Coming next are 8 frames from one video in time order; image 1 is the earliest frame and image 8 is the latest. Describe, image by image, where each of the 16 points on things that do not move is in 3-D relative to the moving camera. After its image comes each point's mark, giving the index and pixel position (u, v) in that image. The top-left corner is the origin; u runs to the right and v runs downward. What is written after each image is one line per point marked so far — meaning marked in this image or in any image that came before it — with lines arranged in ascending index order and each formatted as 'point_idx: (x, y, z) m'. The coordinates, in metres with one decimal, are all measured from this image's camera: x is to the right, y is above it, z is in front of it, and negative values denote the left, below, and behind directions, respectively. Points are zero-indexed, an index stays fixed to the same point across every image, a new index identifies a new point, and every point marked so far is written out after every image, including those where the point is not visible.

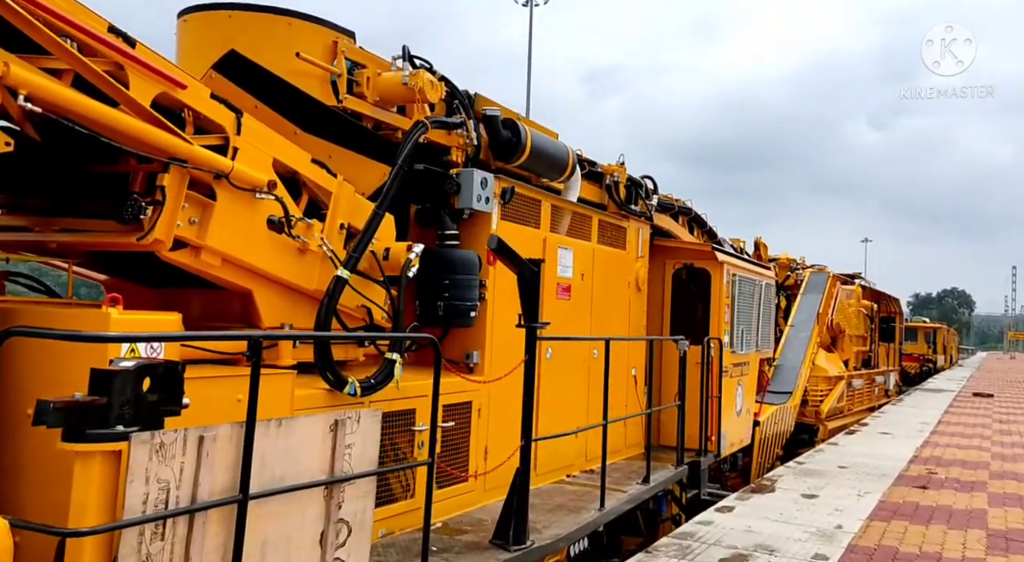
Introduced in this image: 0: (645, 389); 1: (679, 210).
0: (+1.1, -0.9, +7.9) m
1: (+1.7, +0.7, +9.5) m
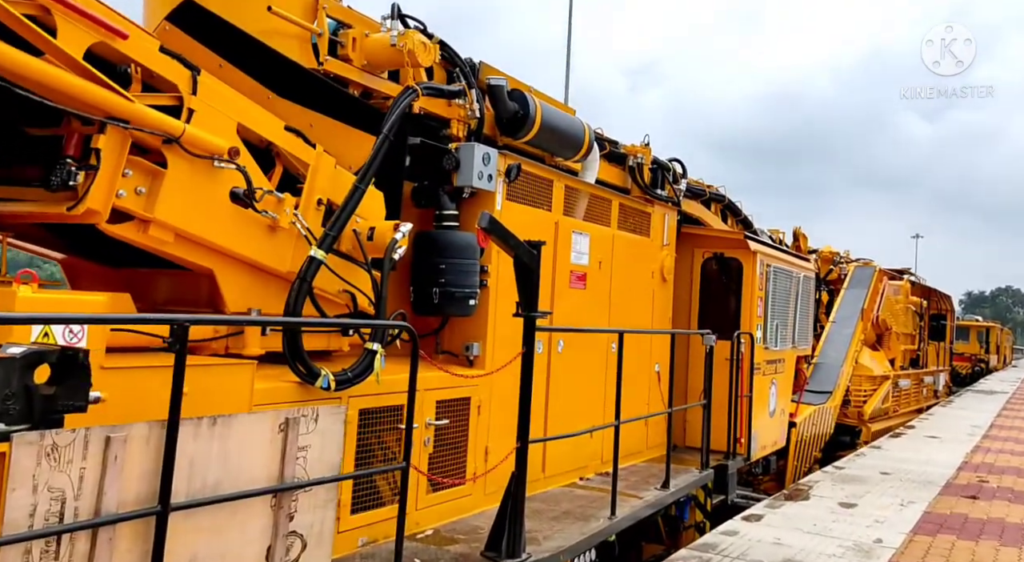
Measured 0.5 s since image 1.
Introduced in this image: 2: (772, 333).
0: (+1.3, -0.8, +7.5) m
1: (+1.9, +0.8, +9.0) m
2: (+2.3, -0.5, +8.2) m
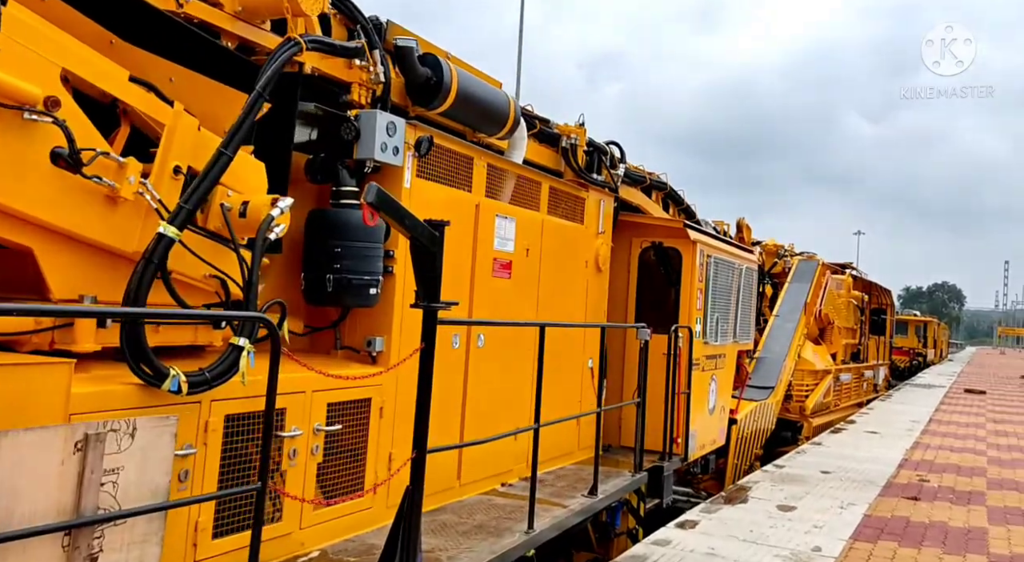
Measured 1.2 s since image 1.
0: (+0.7, -0.8, +7.0) m
1: (+1.3, +0.9, +8.5) m
2: (+1.7, -0.4, +7.8) m
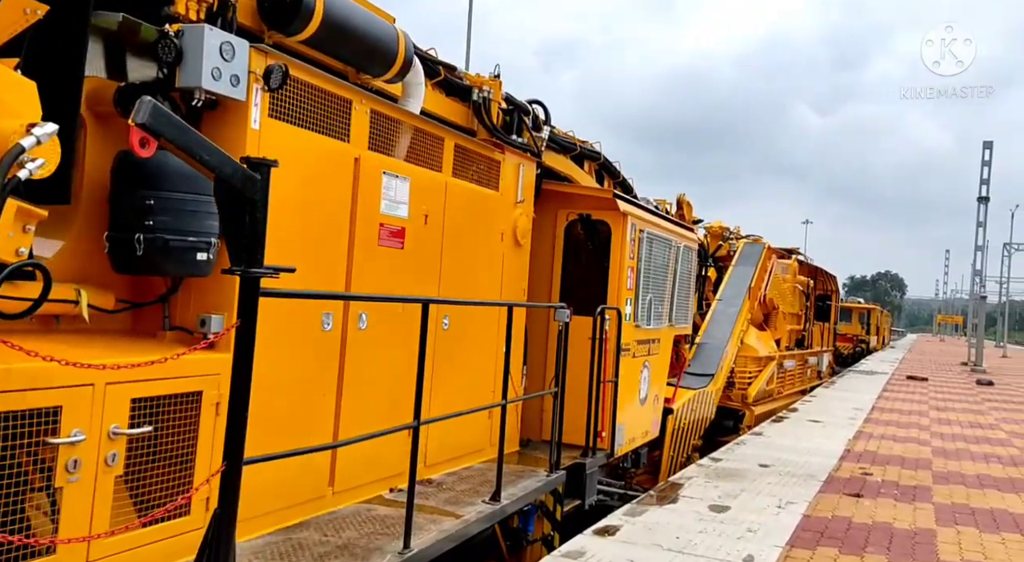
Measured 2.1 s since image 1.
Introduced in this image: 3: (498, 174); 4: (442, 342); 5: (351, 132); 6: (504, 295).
0: (+0.1, -0.6, +6.2) m
1: (+0.6, +1.1, +7.8) m
2: (+1.0, -0.2, +7.1) m
3: (-0.1, +0.7, +5.9) m
4: (-0.4, -0.3, +5.2) m
5: (-0.7, +0.7, +4.2) m
6: (-0.1, -0.1, +6.1) m
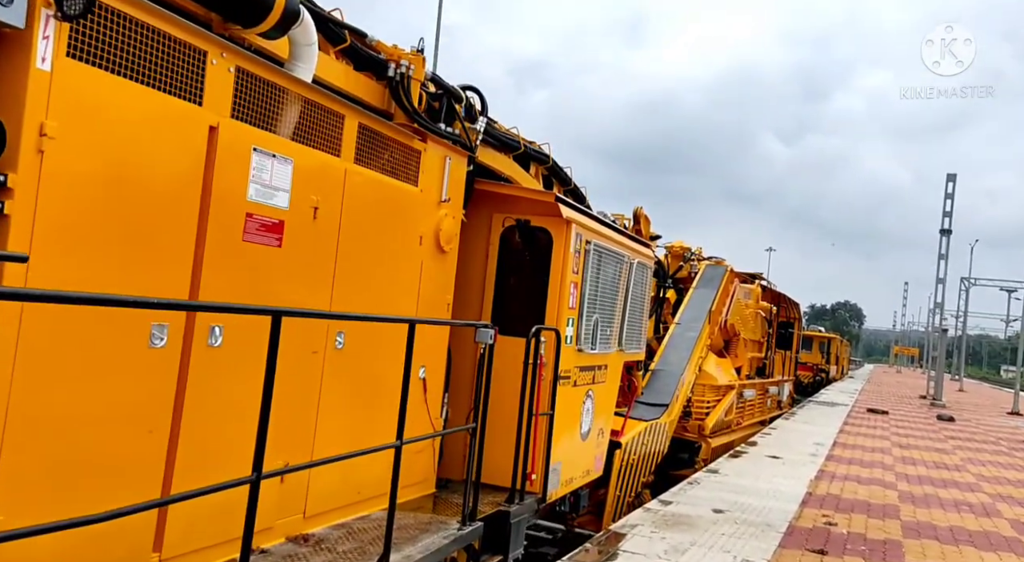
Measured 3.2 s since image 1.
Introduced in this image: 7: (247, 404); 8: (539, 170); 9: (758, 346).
0: (-0.4, -0.7, +5.3) m
1: (+0.1, +1.0, +6.9) m
2: (+0.5, -0.3, +6.2) m
3: (-0.5, +0.6, +5.0) m
4: (-0.8, -0.4, +4.2) m
5: (-1.1, +0.7, +3.3) m
6: (-0.5, -0.2, +5.1) m
7: (-1.0, -0.5, +3.6) m
8: (+0.2, +0.9, +7.2) m
9: (+4.2, -1.1, +15.8) m
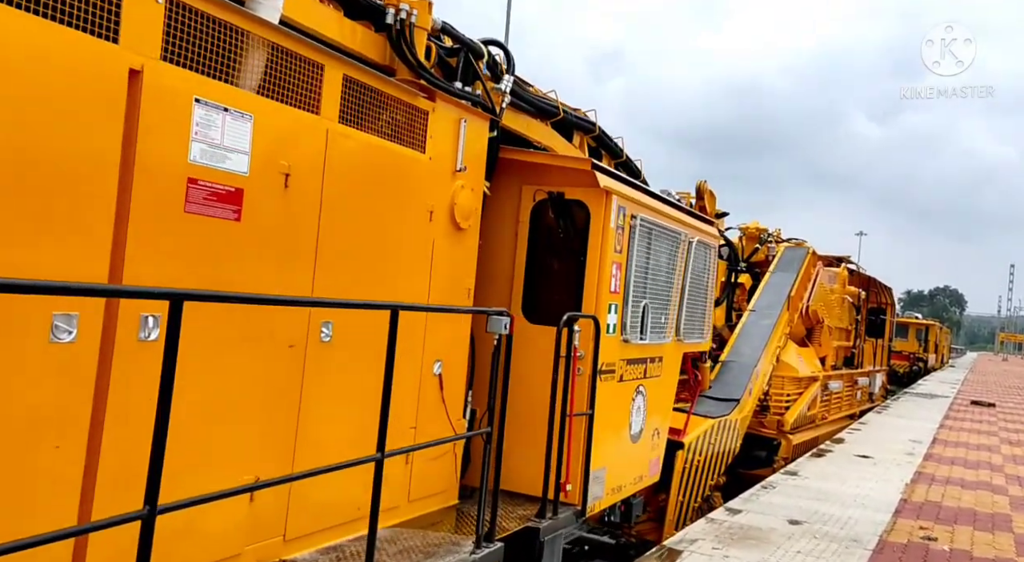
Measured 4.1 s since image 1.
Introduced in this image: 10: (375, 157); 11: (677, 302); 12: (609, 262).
0: (-0.3, -0.6, +4.6) m
1: (+0.4, +1.1, +6.2) m
2: (+0.7, -0.2, +5.5) m
3: (-0.4, +0.7, +4.3) m
4: (-0.8, -0.3, +3.6) m
5: (-1.1, +0.7, +2.7) m
6: (-0.4, -0.1, +4.5) m
7: (-1.0, -0.4, +3.0) m
8: (+0.5, +1.0, +6.5) m
9: (+5.3, -0.8, +14.7) m
10: (-0.6, +0.5, +3.9) m
11: (+1.1, -0.1, +6.3) m
12: (+0.5, +0.1, +5.0) m
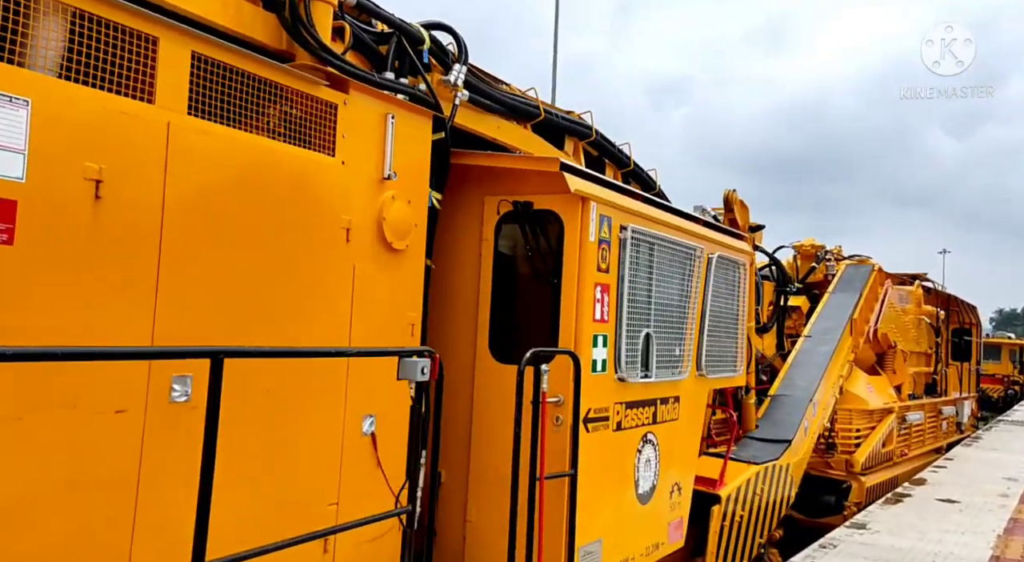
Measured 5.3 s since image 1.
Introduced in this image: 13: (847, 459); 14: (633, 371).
0: (-0.4, -0.7, +3.7) m
1: (+0.3, +0.9, +5.2) m
2: (+0.6, -0.3, +4.5) m
3: (-0.7, +0.6, +3.5) m
4: (-1.0, -0.4, +2.7) m
5: (-1.5, +0.6, +1.9) m
6: (-0.6, -0.2, +3.6) m
7: (-1.3, -0.5, +2.1) m
8: (+0.4, +0.8, +5.6) m
9: (+5.9, -1.1, +13.3) m
10: (-0.9, +0.4, +3.1) m
11: (+1.0, -0.3, +5.2) m
12: (+0.4, 0.0, +4.1) m
13: (+3.4, -1.8, +9.6) m
14: (+0.6, -0.4, +4.5) m
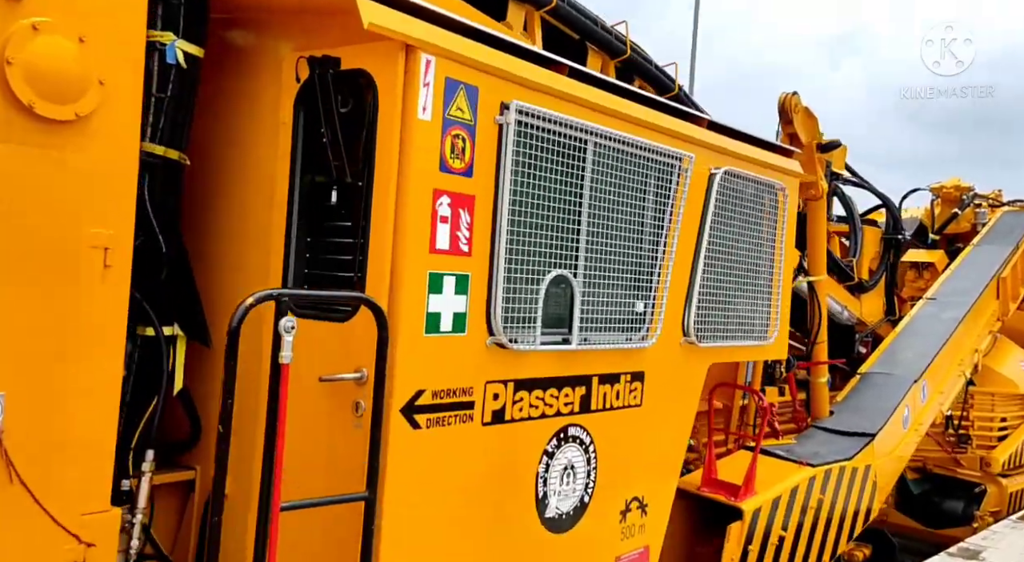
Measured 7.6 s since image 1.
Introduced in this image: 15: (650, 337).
0: (-1.1, -0.5, +2.3) m
1: (-0.1, +1.2, +3.6) m
2: (+0.1, -0.1, +2.9) m
3: (-1.3, +0.8, +2.1) m
4: (-1.8, -0.2, +1.4) m
5: (-2.5, +0.8, +0.6) m
6: (-1.3, +0.1, +2.2) m
7: (-2.3, -0.3, +0.9) m
8: (+0.1, +1.1, +3.9) m
9: (+6.8, -0.6, +10.6) m
10: (-1.6, +0.6, +1.7) m
11: (+0.6, 0.0, +3.5) m
12: (-0.2, +0.2, +2.5) m
13: (+3.7, -1.4, +7.4) m
14: (+0.1, -0.2, +2.8) m
15: (+0.5, -0.2, +3.4) m
